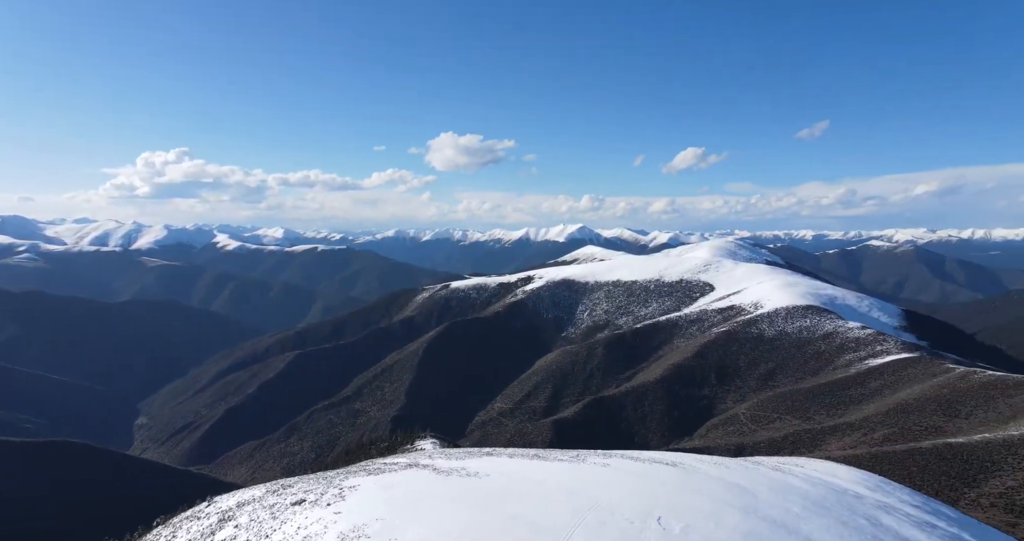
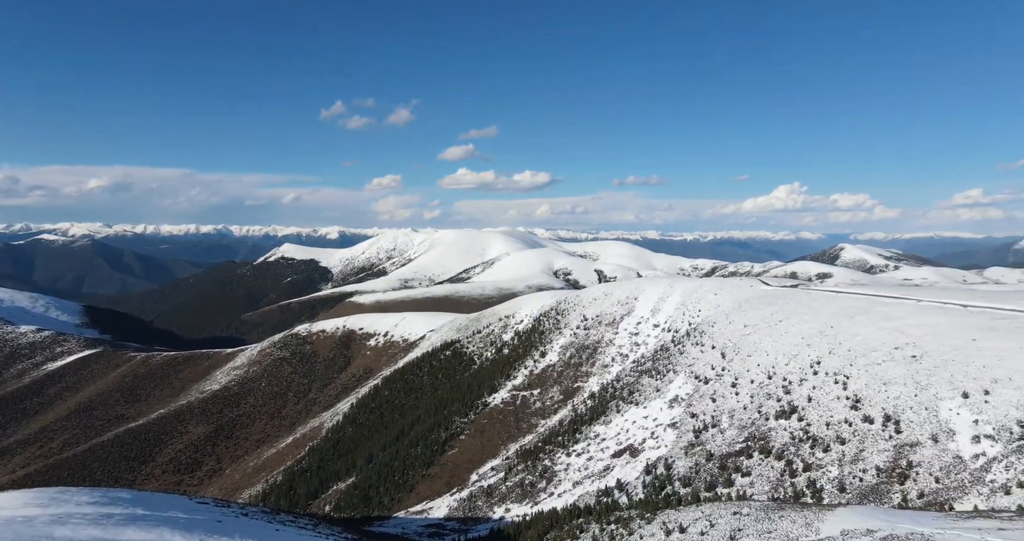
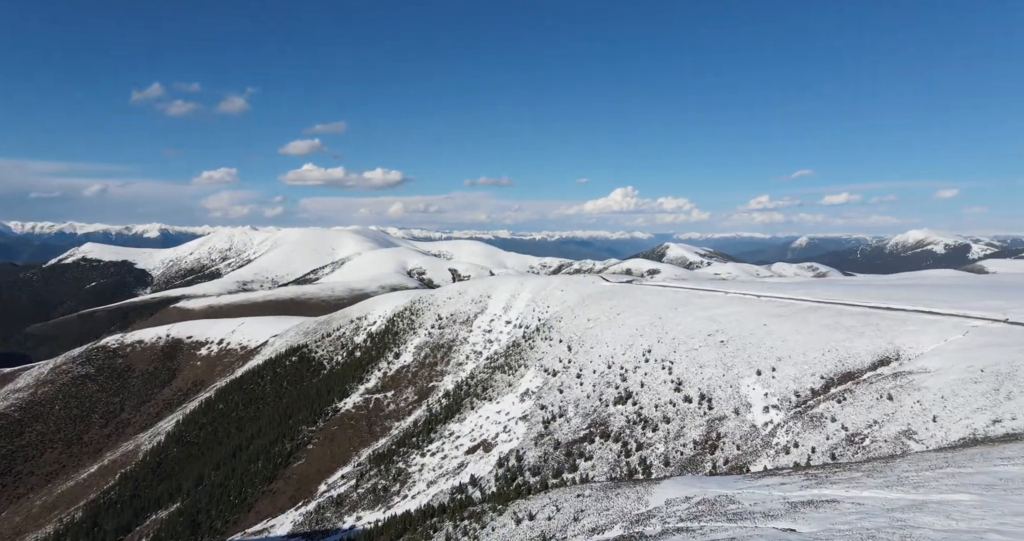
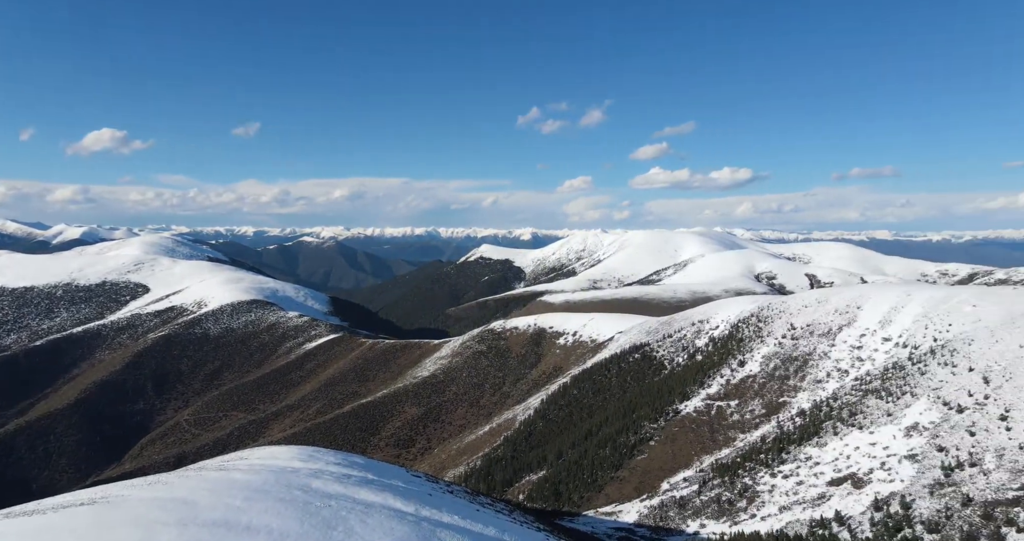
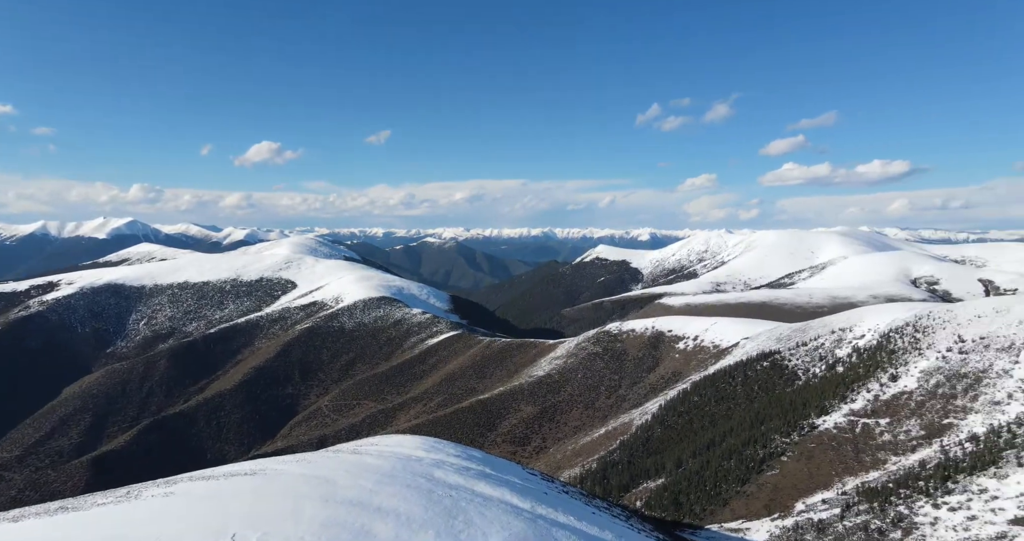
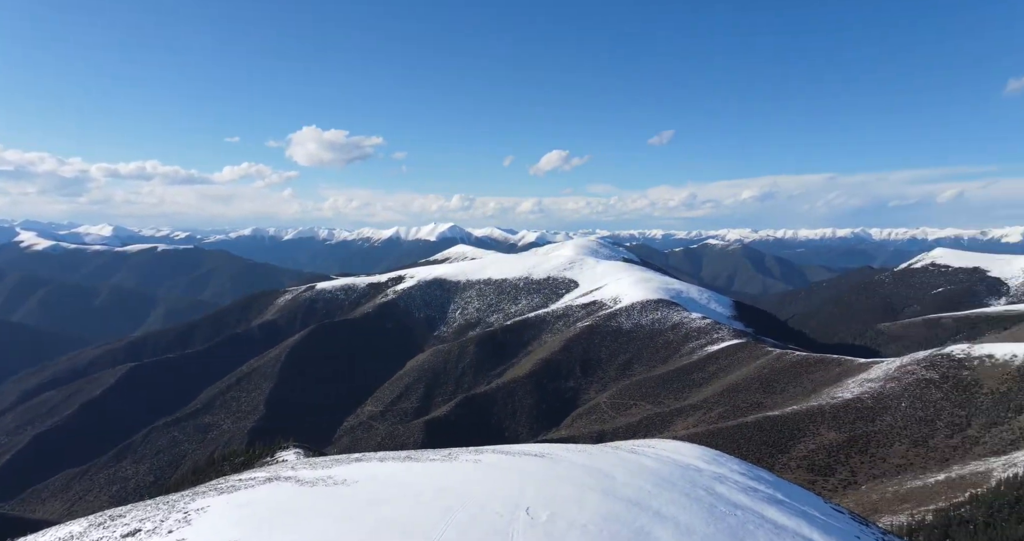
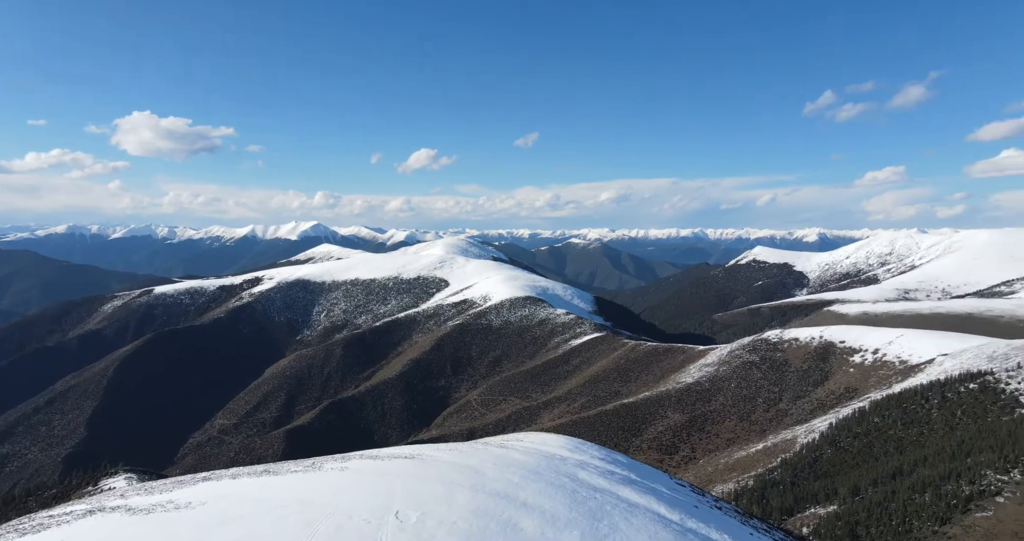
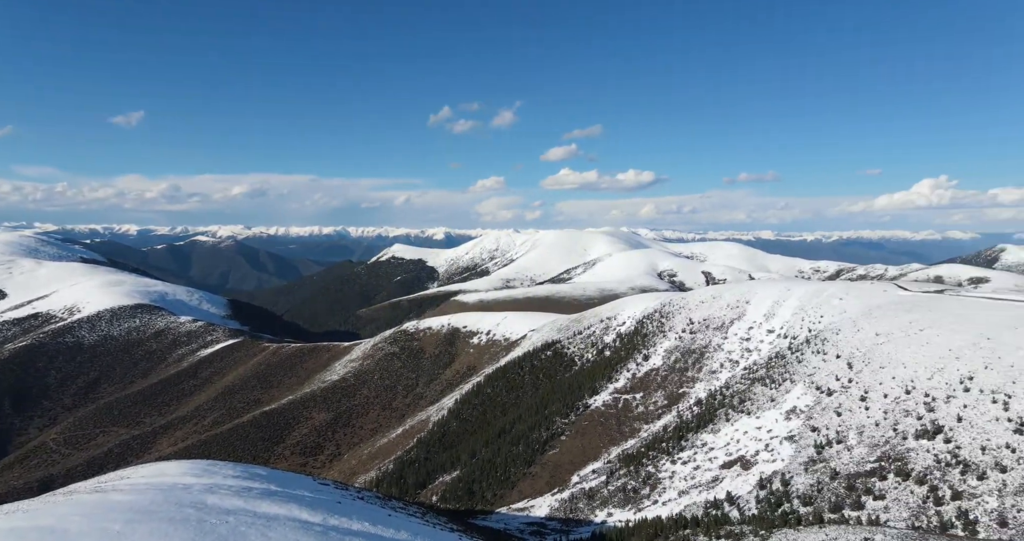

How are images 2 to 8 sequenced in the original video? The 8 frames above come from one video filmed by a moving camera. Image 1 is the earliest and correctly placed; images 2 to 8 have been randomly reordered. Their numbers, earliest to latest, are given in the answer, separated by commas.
6, 7, 5, 4, 8, 2, 3
